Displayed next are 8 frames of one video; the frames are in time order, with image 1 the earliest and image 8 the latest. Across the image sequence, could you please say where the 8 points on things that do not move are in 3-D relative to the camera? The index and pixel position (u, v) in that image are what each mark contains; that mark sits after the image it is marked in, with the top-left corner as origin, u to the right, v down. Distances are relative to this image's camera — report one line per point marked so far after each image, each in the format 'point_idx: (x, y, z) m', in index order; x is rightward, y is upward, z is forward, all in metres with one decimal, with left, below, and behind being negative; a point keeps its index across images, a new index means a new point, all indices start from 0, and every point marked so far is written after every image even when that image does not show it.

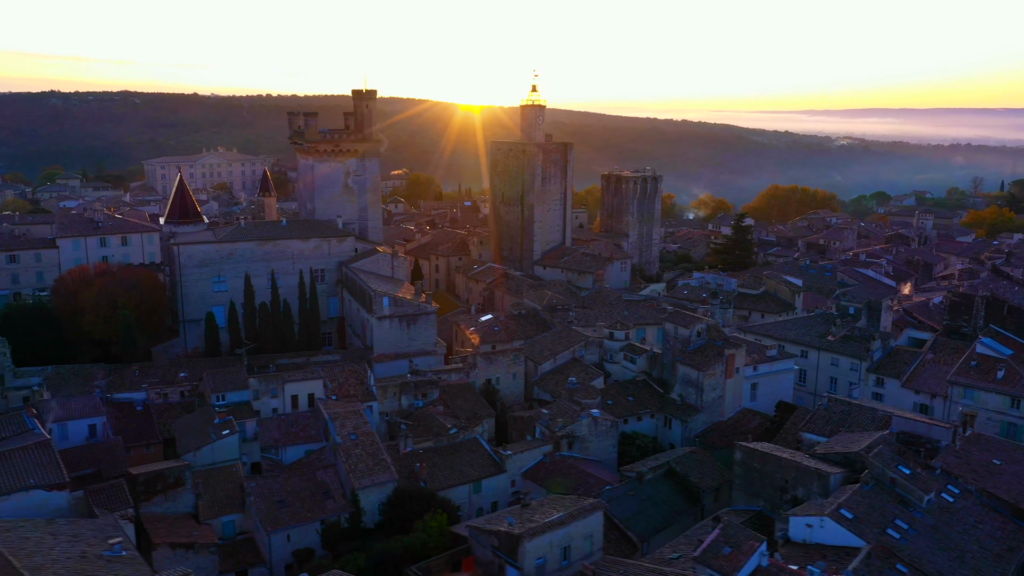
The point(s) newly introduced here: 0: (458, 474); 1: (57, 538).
0: (-1.4, -4.7, +19.7) m
1: (-7.6, -4.2, +13.1) m
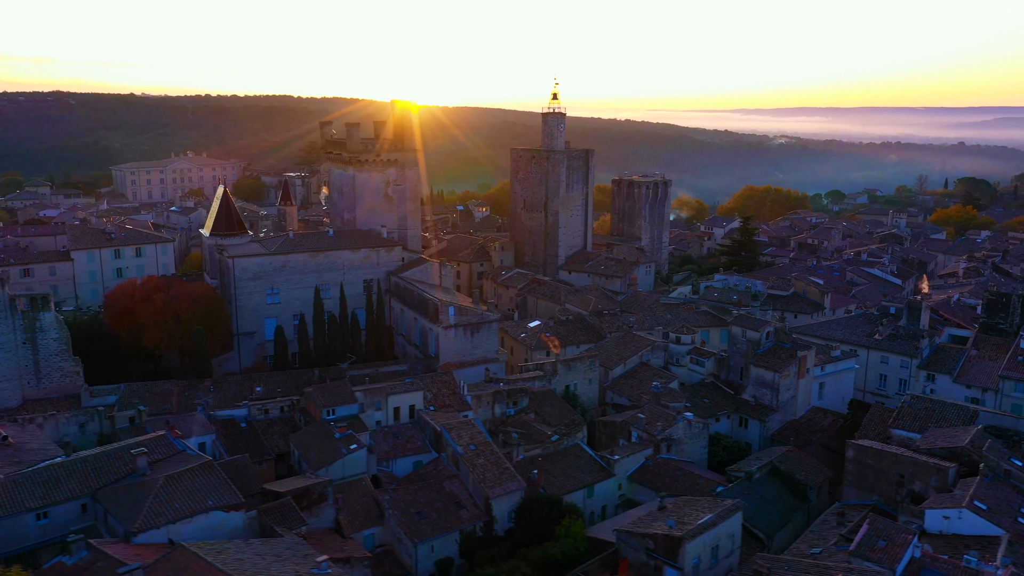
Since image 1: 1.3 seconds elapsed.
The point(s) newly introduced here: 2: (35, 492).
0: (+1.6, -4.9, +20.3) m
1: (-4.2, -4.6, +13.3) m
2: (-9.0, -3.9, +14.8) m
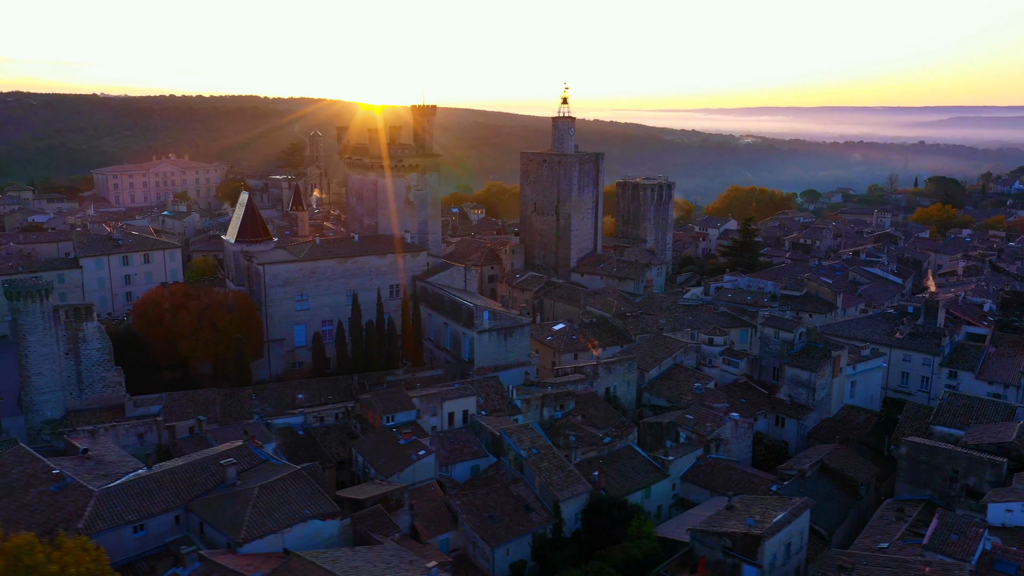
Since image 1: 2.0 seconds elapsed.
0: (+3.2, -5.1, +20.7) m
1: (-2.3, -4.8, +13.5) m
2: (-7.2, -4.1, +14.8) m
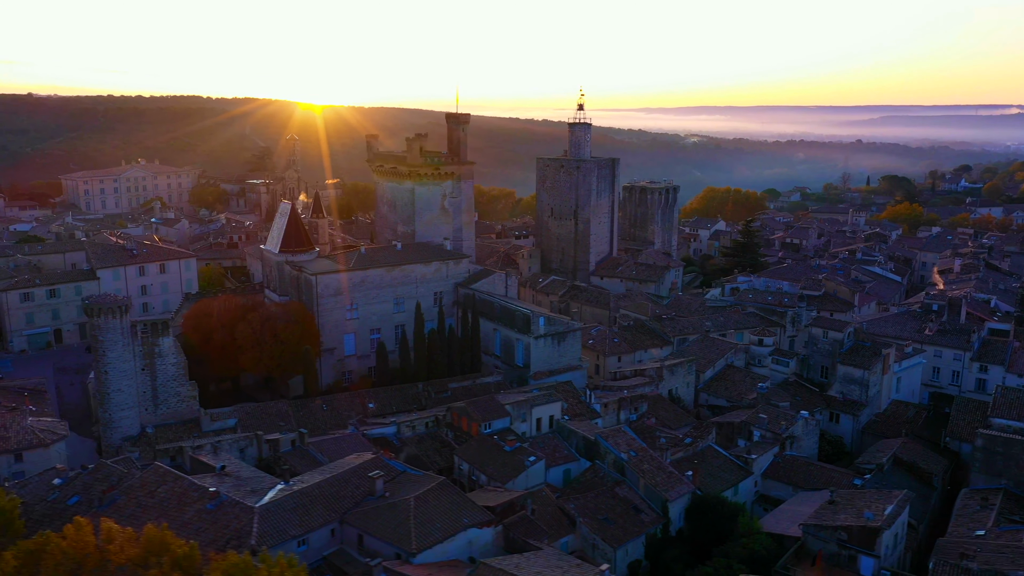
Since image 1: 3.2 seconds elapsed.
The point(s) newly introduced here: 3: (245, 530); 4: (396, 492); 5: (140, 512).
0: (+5.8, -5.2, +21.5) m
1: (+0.7, -5.0, +13.9) m
2: (-4.2, -4.4, +14.9) m
3: (-4.9, -4.4, +14.3) m
4: (-2.4, -4.2, +16.0) m
5: (-7.2, -4.4, +15.2) m
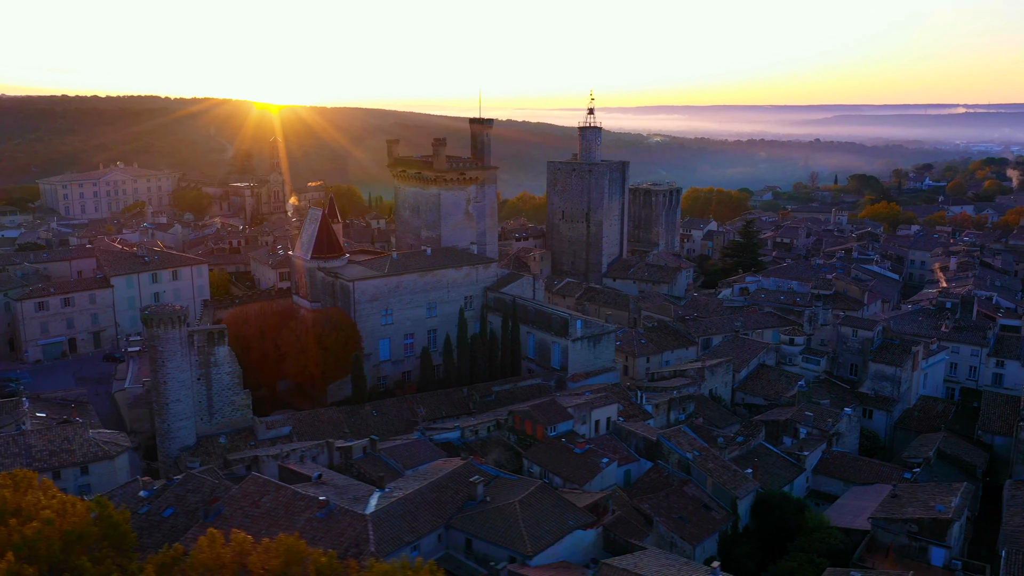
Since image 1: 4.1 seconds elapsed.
0: (+7.6, -5.3, +22.1) m
1: (+2.9, -5.2, +14.4) m
2: (-2.1, -4.6, +15.1) m
3: (-2.8, -4.6, +14.5) m
4: (-0.3, -4.4, +16.3) m
5: (-5.1, -4.6, +15.3) m
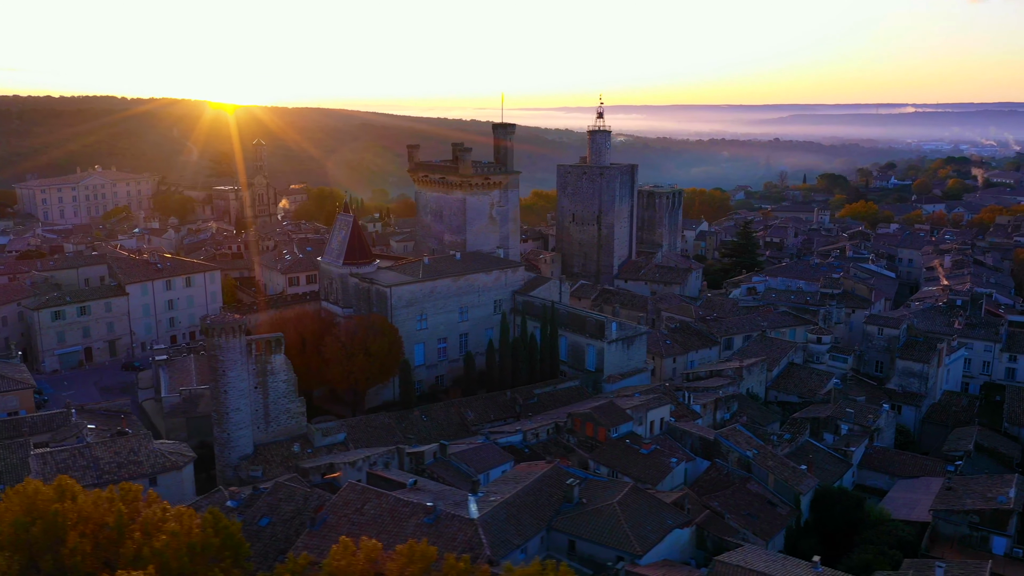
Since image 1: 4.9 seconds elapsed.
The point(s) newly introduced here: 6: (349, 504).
0: (+9.3, -5.4, +22.9) m
1: (+5.0, -5.3, +14.9) m
2: (0.0, -4.8, +15.5) m
3: (-0.7, -4.8, +14.8) m
4: (+1.7, -4.5, +16.7) m
5: (-3.1, -4.8, +15.5) m
6: (-3.4, -4.5, +16.1) m
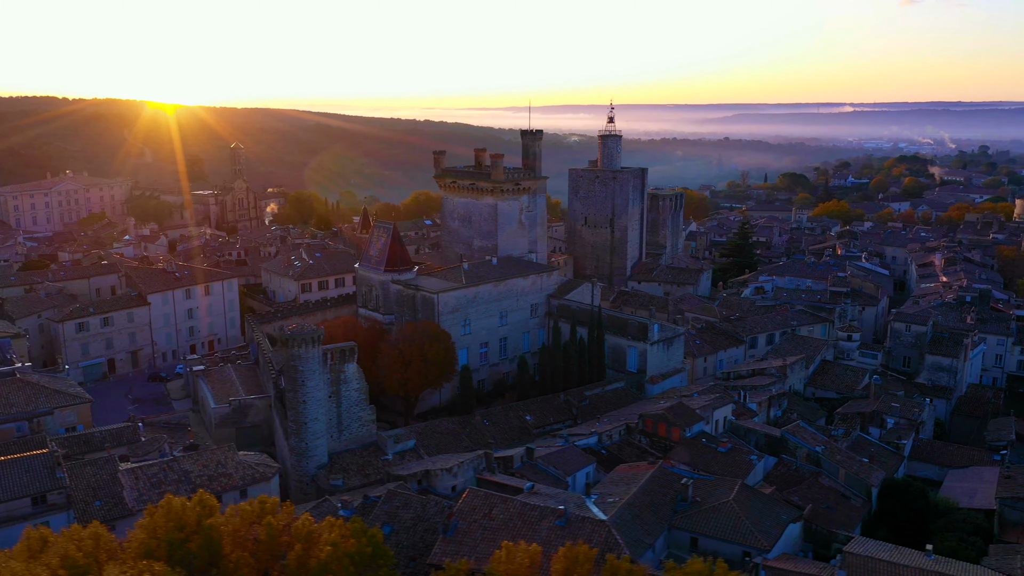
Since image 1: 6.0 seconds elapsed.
0: (+11.5, -5.4, +23.9) m
1: (+7.6, -5.3, +15.7) m
2: (+2.6, -4.9, +16.0) m
3: (+2.0, -5.0, +15.3) m
4: (+4.2, -4.6, +17.3) m
5: (-0.4, -5.0, +15.8) m
6: (-0.8, -4.7, +16.5) m
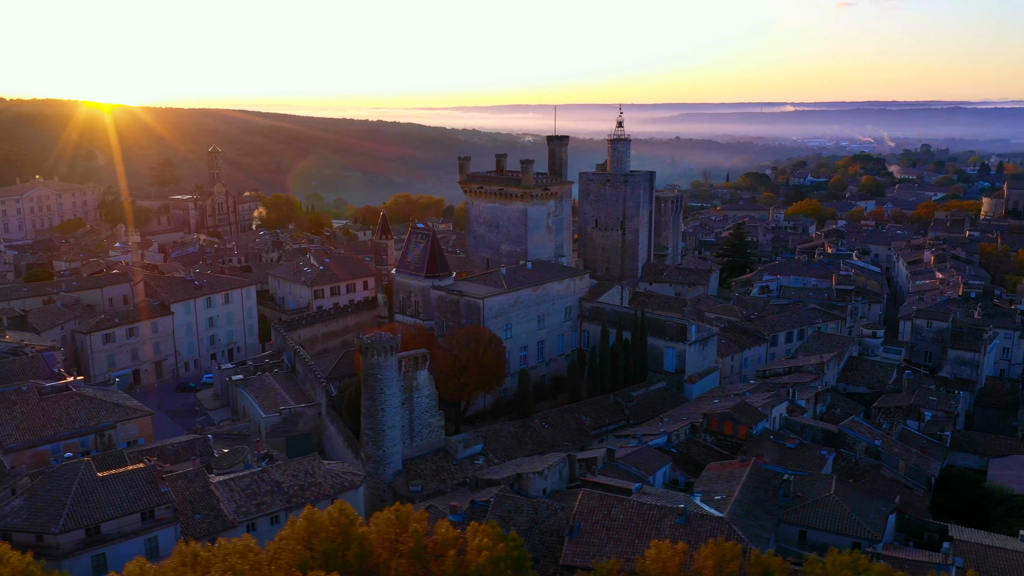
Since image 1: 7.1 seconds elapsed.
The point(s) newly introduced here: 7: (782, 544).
0: (+13.6, -5.4, +25.1) m
1: (+10.2, -5.4, +16.7) m
2: (+5.2, -5.1, +16.7) m
3: (+4.6, -5.1, +15.9) m
4: (+6.7, -4.7, +18.1) m
5: (+2.2, -5.2, +16.3) m
6: (+1.8, -4.8, +17.0) m
7: (+5.9, -5.7, +17.4) m
